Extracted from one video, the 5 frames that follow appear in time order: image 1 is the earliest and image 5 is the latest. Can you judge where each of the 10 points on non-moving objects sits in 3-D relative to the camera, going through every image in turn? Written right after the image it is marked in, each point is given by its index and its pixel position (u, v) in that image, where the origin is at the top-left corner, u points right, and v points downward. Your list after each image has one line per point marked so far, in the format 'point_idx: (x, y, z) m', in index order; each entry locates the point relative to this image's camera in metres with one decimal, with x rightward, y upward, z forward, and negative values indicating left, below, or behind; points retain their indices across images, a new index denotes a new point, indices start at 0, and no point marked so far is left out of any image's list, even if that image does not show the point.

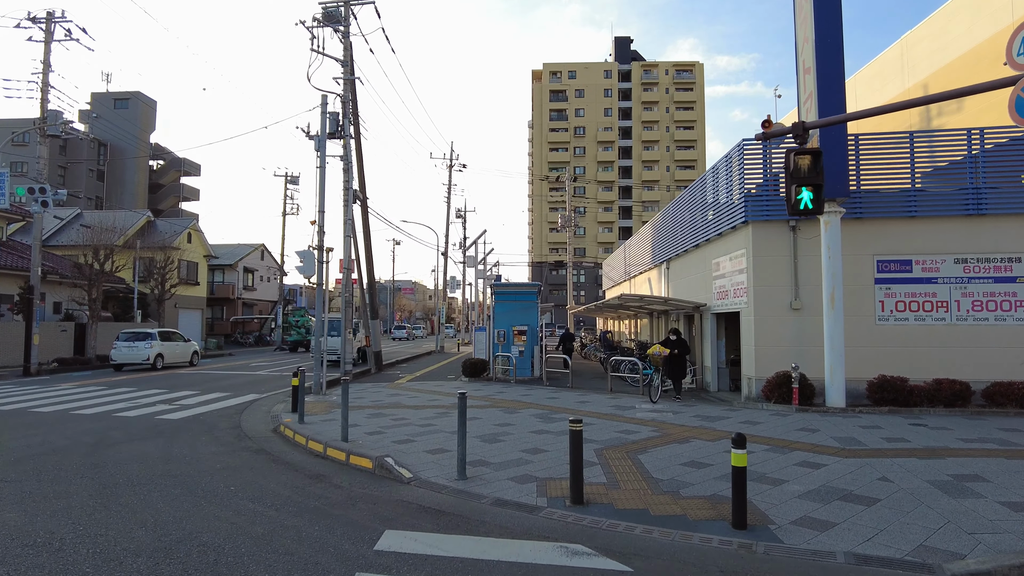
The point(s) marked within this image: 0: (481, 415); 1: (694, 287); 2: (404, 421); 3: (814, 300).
0: (-0.5, -2.2, +10.7) m
1: (+4.9, +0.1, +16.9) m
2: (-1.8, -2.2, +10.5) m
3: (+5.9, -0.2, +12.3) m
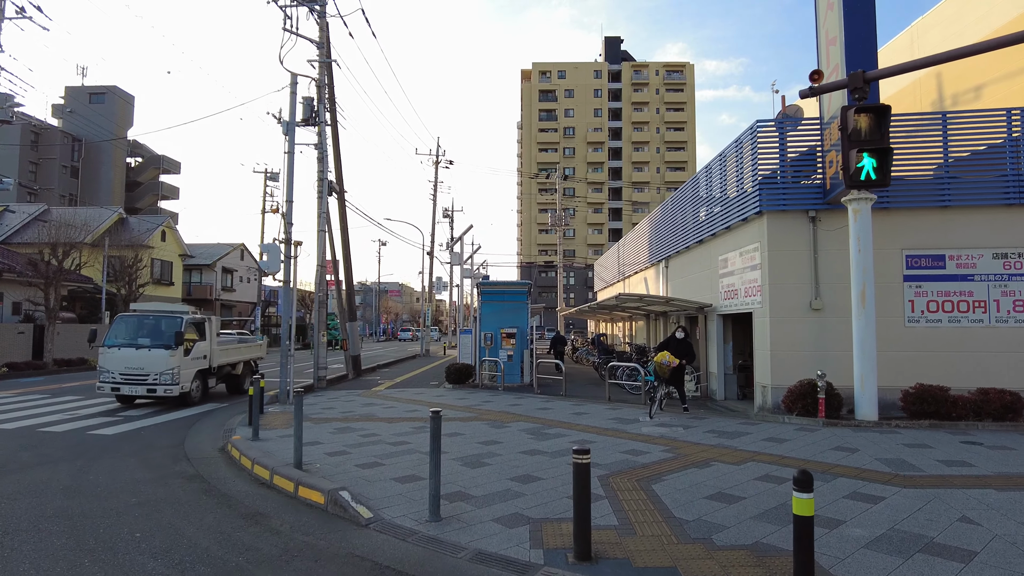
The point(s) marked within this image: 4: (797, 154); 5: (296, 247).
0: (-0.7, -2.1, +9.3) m
1: (+4.6, +0.1, +15.6) m
2: (-1.9, -2.2, +9.1) m
3: (+5.6, -0.2, +11.1) m
4: (+5.1, +2.4, +11.4) m
5: (-4.9, +0.9, +14.2) m
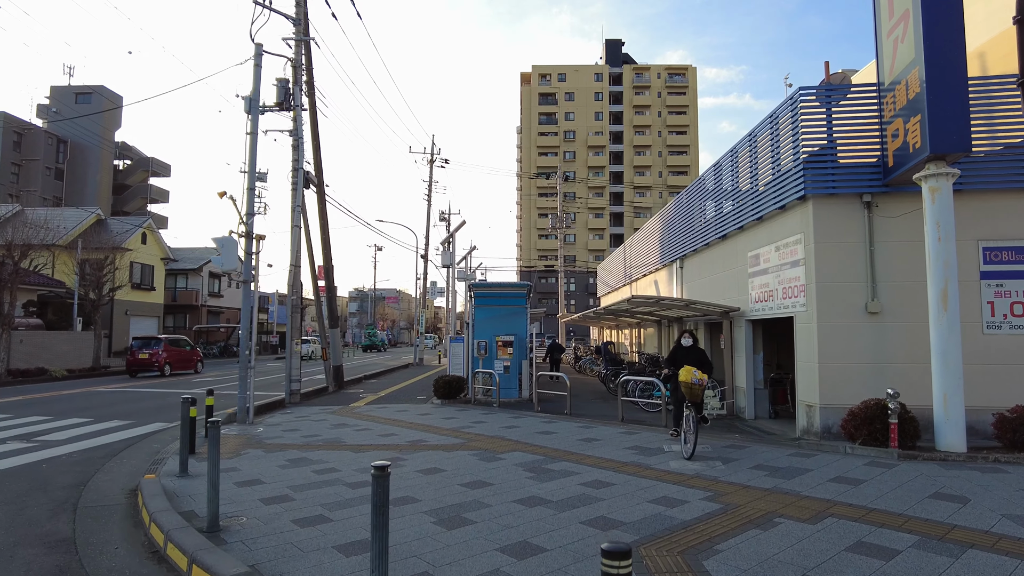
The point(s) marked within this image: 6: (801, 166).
0: (-0.8, -2.1, +7.4) m
1: (+4.5, 0.0, +13.7) m
2: (-2.0, -2.1, +7.2) m
3: (+5.6, -0.2, +9.2) m
4: (+5.0, +2.4, +9.5) m
5: (-4.9, +0.9, +12.3) m
6: (+4.4, +1.9, +9.6) m
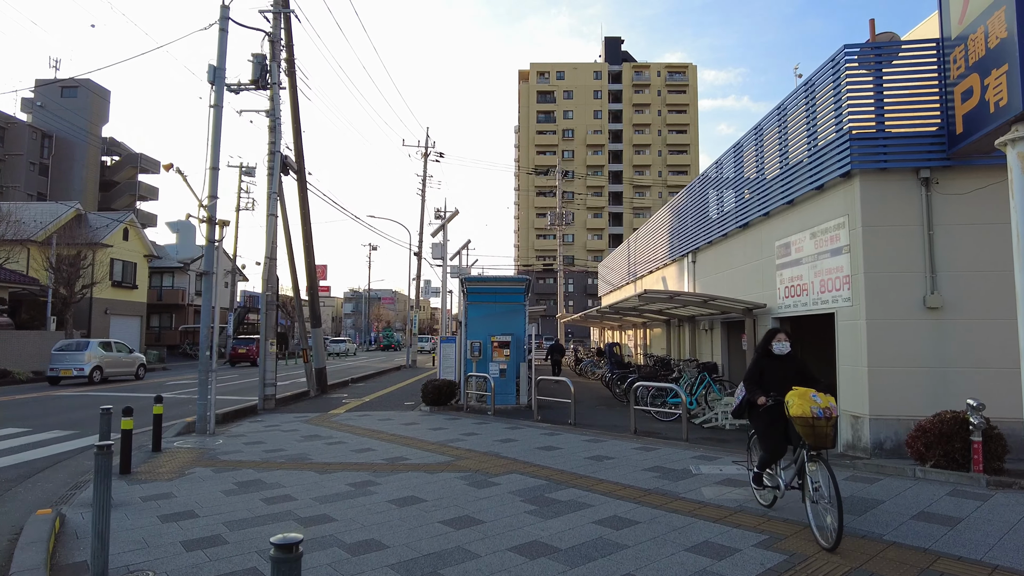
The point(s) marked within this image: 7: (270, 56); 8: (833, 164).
0: (-0.8, -2.0, +6.0) m
1: (+4.4, +0.1, +12.3) m
2: (-2.0, -2.0, +5.8) m
3: (+5.5, -0.1, +7.8) m
4: (+5.0, +2.6, +8.2) m
5: (-5.0, +1.0, +10.9) m
6: (+4.3, +2.0, +8.2) m
7: (-5.8, +5.6, +15.3) m
8: (+4.4, +1.7, +8.6) m
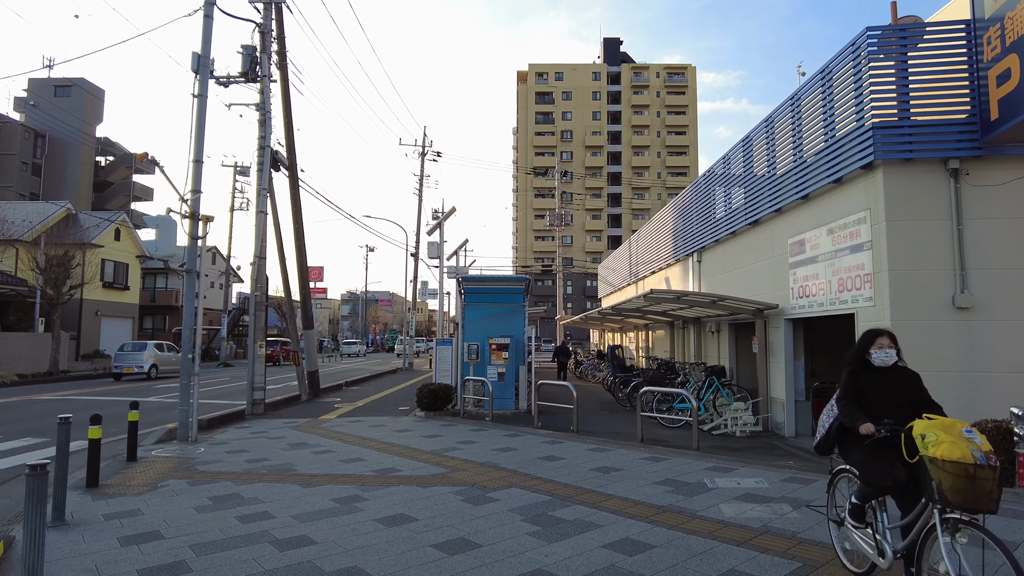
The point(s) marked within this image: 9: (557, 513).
0: (-0.8, -1.9, +5.4) m
1: (+4.4, +0.1, +11.8) m
2: (-2.0, -2.0, +5.2) m
3: (+5.5, -0.1, +7.3) m
4: (+5.0, +2.6, +7.7) m
5: (-5.0, +1.0, +10.3) m
6: (+4.3, +2.0, +7.7) m
7: (-5.9, +5.6, +14.8) m
8: (+4.4, +1.7, +8.1) m
9: (+0.4, -1.9, +5.4) m
